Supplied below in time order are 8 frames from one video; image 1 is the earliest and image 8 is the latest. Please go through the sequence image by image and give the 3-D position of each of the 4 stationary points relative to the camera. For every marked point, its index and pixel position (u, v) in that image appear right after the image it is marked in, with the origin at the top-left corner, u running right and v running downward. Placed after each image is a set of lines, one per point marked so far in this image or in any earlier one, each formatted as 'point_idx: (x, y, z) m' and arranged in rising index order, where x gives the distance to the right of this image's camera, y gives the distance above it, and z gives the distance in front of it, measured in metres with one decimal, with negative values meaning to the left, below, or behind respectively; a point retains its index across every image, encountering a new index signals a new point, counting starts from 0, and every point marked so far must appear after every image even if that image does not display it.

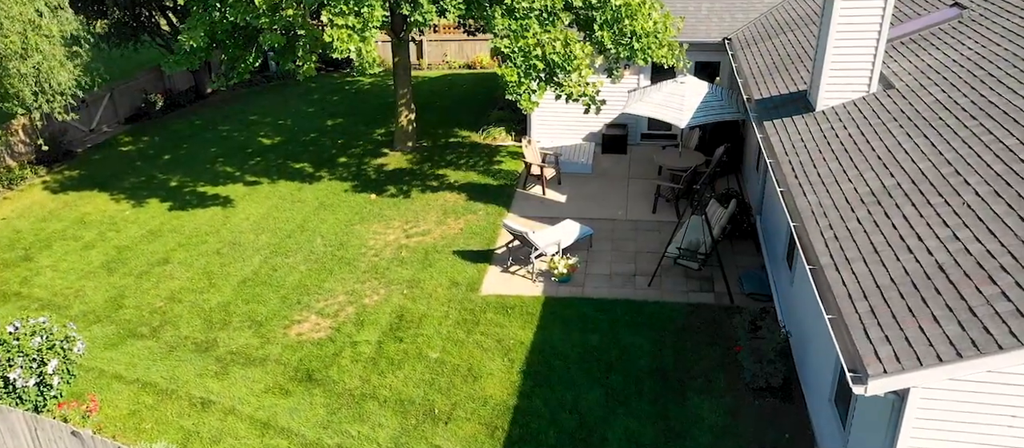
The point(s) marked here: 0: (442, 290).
0: (-1.0, -0.9, +10.7) m
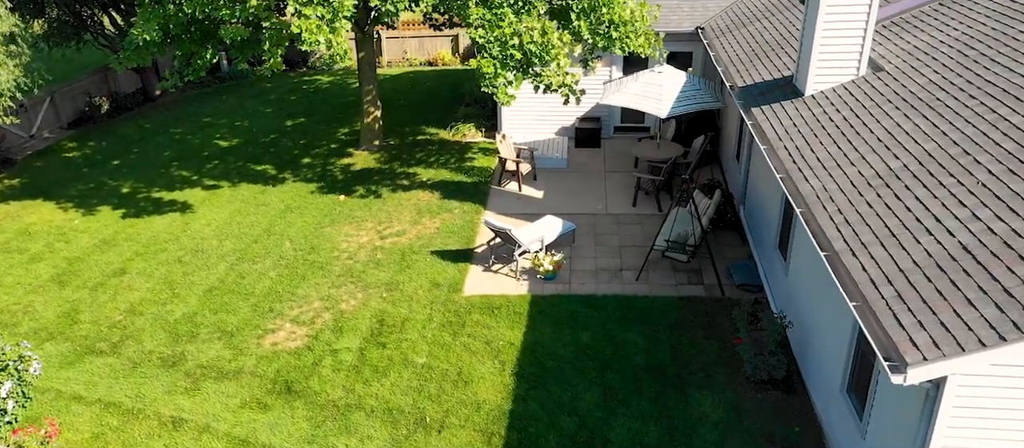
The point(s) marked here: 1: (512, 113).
0: (-1.2, -0.9, +10.3) m
1: (0.0, +2.1, +14.4) m
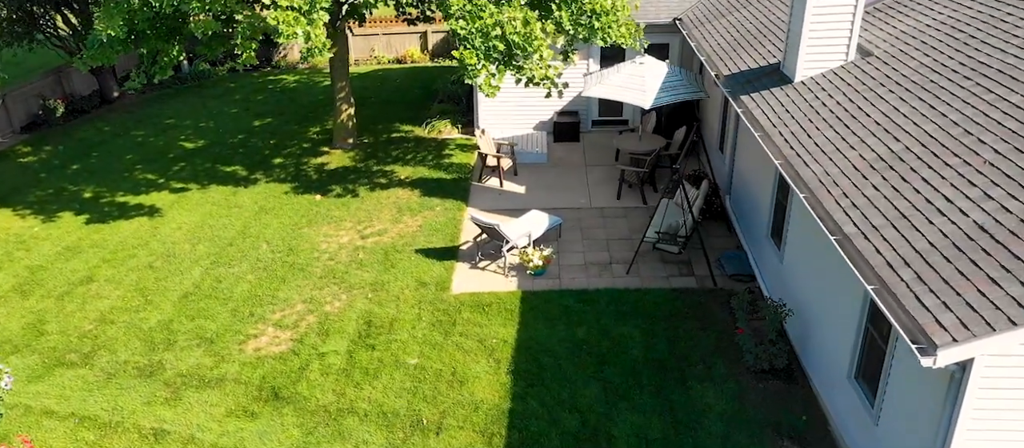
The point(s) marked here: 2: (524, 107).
0: (-1.3, -0.9, +10.0) m
1: (-0.4, +2.1, +14.2) m
2: (0.0, +2.0, +13.9) m
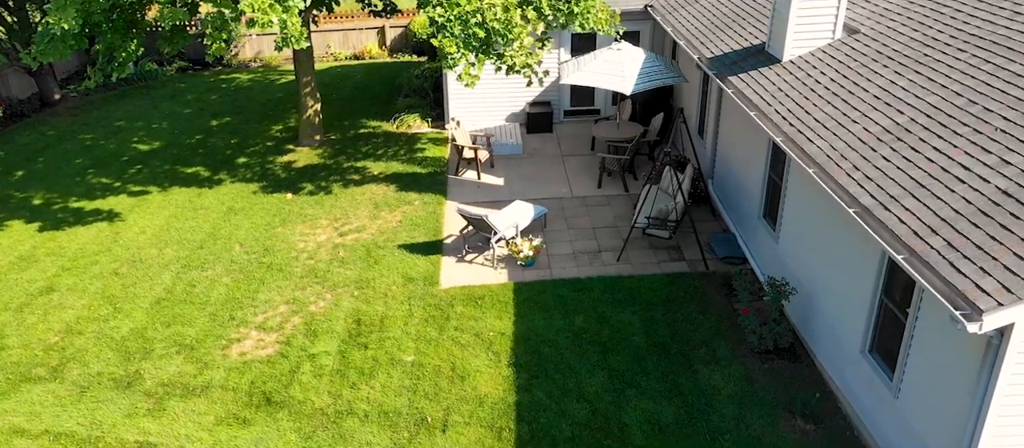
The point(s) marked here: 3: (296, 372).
0: (-1.4, -0.8, +9.7) m
1: (-1.0, +2.2, +13.9) m
2: (-0.4, +2.1, +13.6) m
3: (-2.3, -1.6, +8.3) m
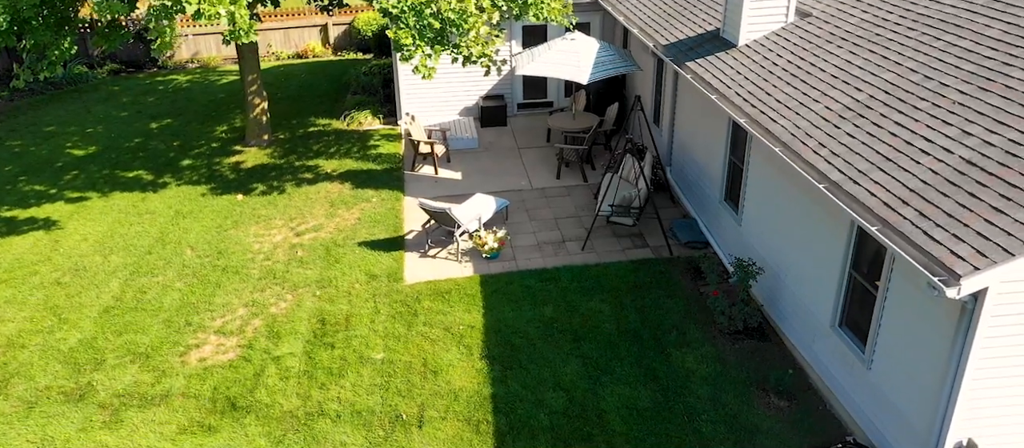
0: (-1.9, -0.8, +9.4) m
1: (-1.8, +2.3, +13.7) m
2: (-1.3, +2.2, +13.4) m
3: (-2.6, -1.6, +8.0) m
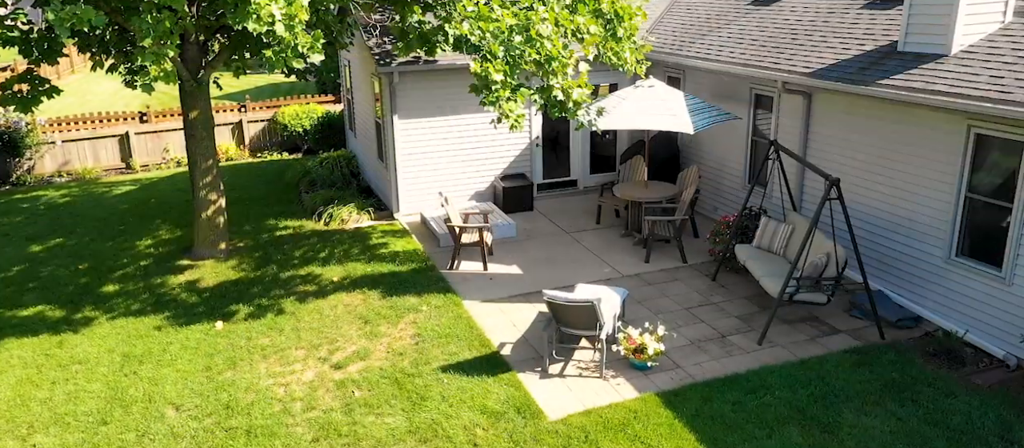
0: (-1.6, -0.8, +9.4) m
1: (-1.6, +2.3, +13.7) m
2: (-1.1, +2.2, +13.4) m
3: (-2.3, -1.6, +7.9) m
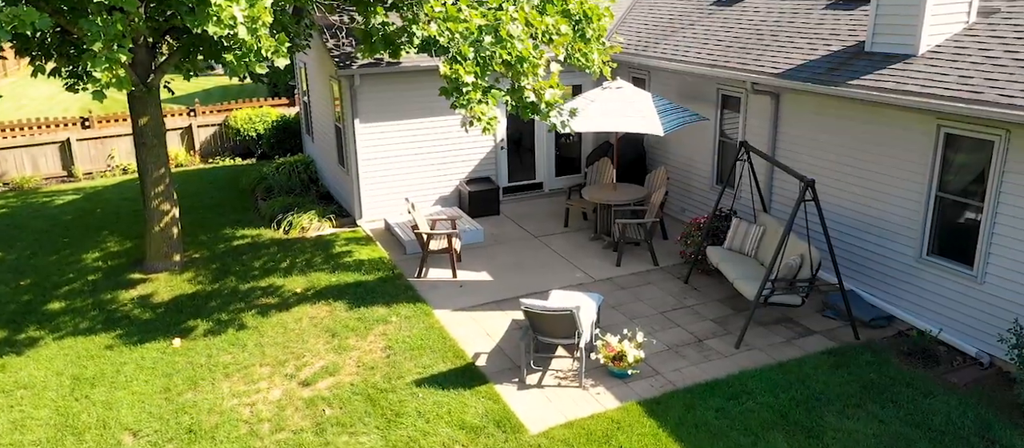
0: (-1.9, -0.9, +9.0) m
1: (-2.3, +2.2, +13.3) m
2: (-1.7, +2.1, +13.1) m
3: (-2.5, -1.7, +7.5) m
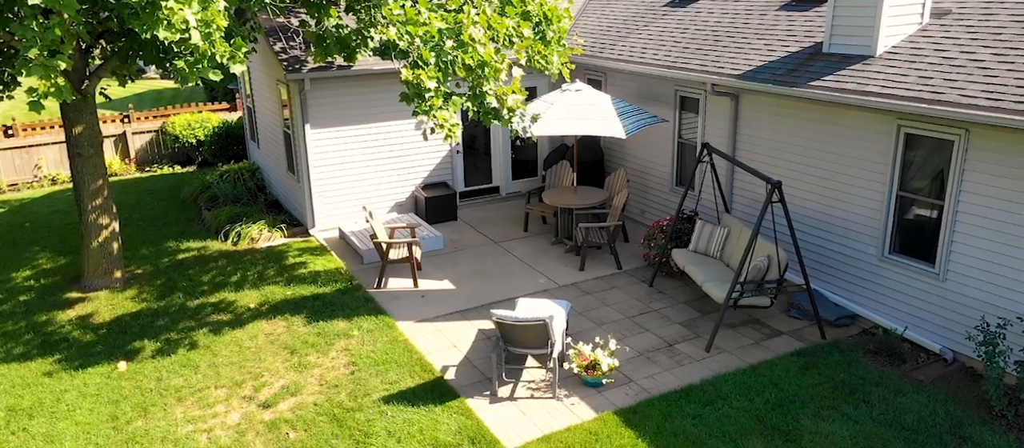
0: (-2.3, -1.0, +8.6) m
1: (-3.0, +2.0, +12.8) m
2: (-2.5, +1.9, +12.7) m
3: (-2.8, -1.9, +7.1) m
